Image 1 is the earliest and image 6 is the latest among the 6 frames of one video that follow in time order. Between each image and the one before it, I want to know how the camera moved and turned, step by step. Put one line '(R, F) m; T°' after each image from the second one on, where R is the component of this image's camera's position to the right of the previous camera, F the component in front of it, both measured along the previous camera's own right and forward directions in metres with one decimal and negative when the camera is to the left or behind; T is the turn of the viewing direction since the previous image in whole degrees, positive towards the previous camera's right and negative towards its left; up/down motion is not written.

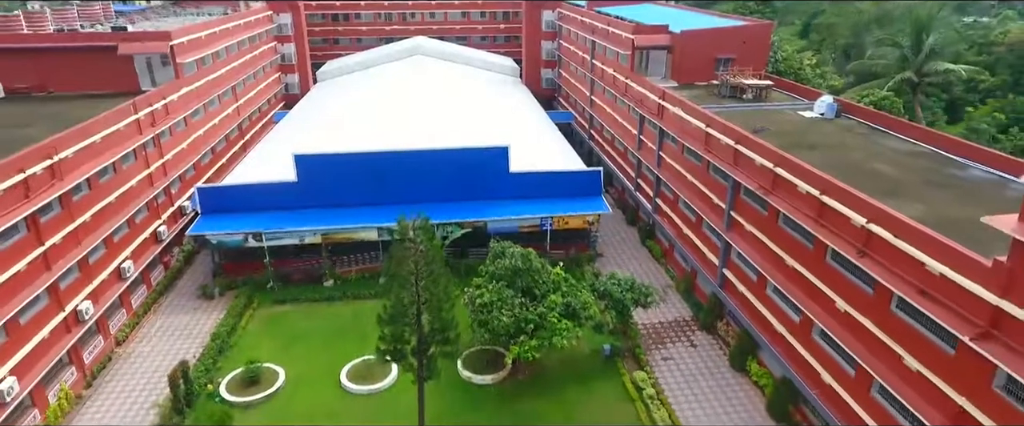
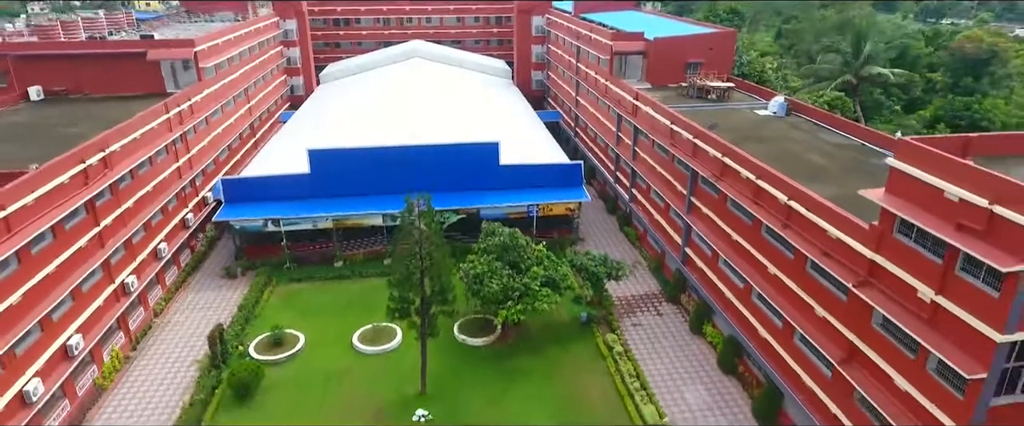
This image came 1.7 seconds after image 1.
(+0.2, -2.8) m; 0°
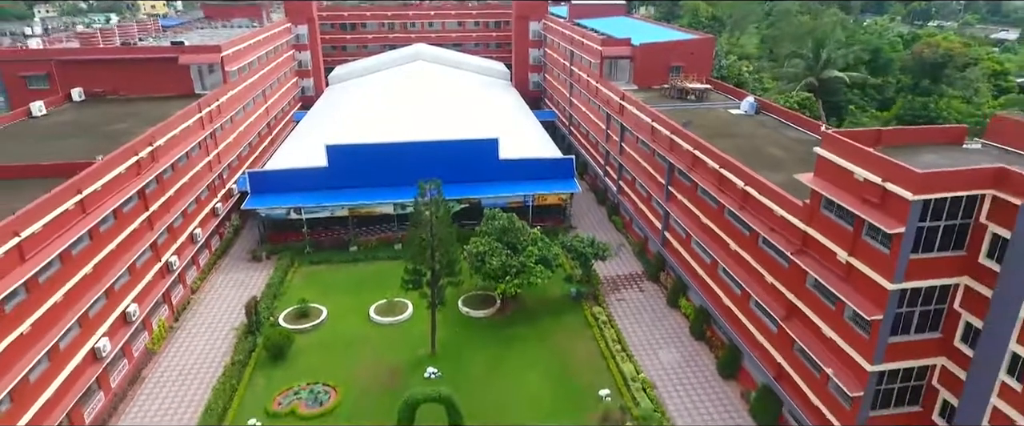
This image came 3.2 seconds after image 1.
(0.0, -2.7) m; 0°
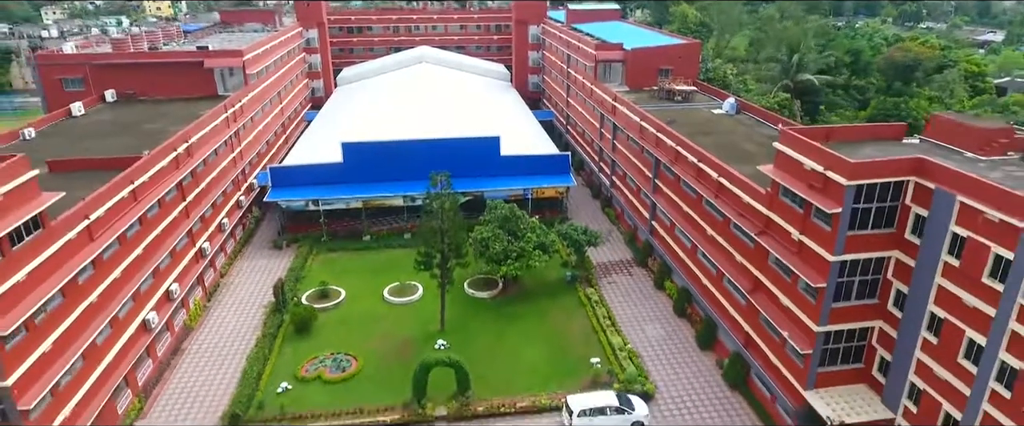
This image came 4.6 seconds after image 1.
(0.0, -2.4) m; 0°
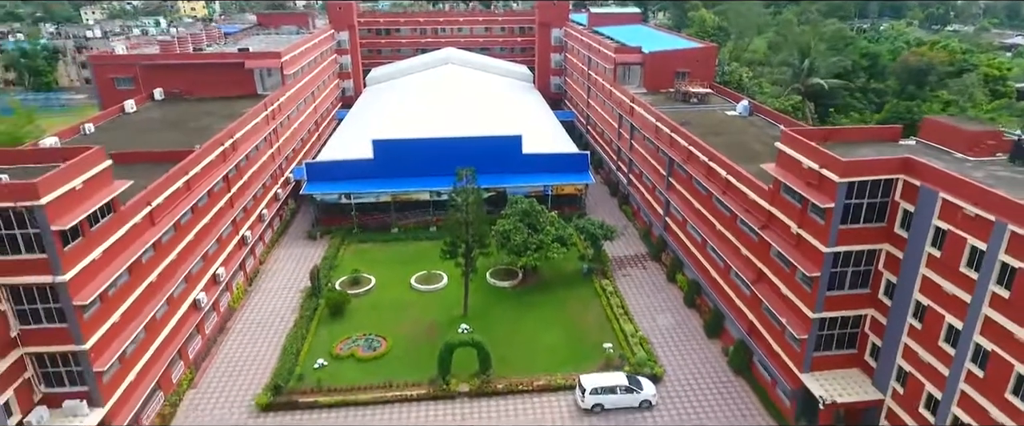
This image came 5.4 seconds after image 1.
(+0.1, -1.6) m; -2°
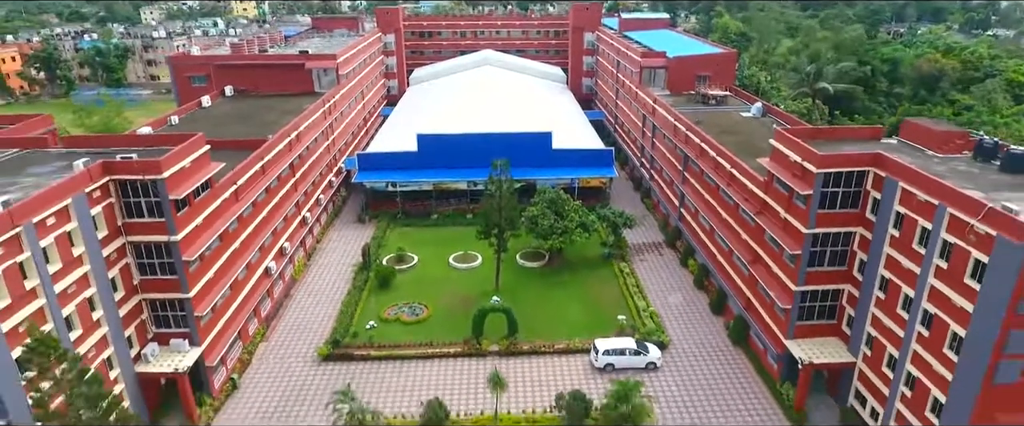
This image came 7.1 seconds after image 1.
(+0.3, -3.2) m; -3°
